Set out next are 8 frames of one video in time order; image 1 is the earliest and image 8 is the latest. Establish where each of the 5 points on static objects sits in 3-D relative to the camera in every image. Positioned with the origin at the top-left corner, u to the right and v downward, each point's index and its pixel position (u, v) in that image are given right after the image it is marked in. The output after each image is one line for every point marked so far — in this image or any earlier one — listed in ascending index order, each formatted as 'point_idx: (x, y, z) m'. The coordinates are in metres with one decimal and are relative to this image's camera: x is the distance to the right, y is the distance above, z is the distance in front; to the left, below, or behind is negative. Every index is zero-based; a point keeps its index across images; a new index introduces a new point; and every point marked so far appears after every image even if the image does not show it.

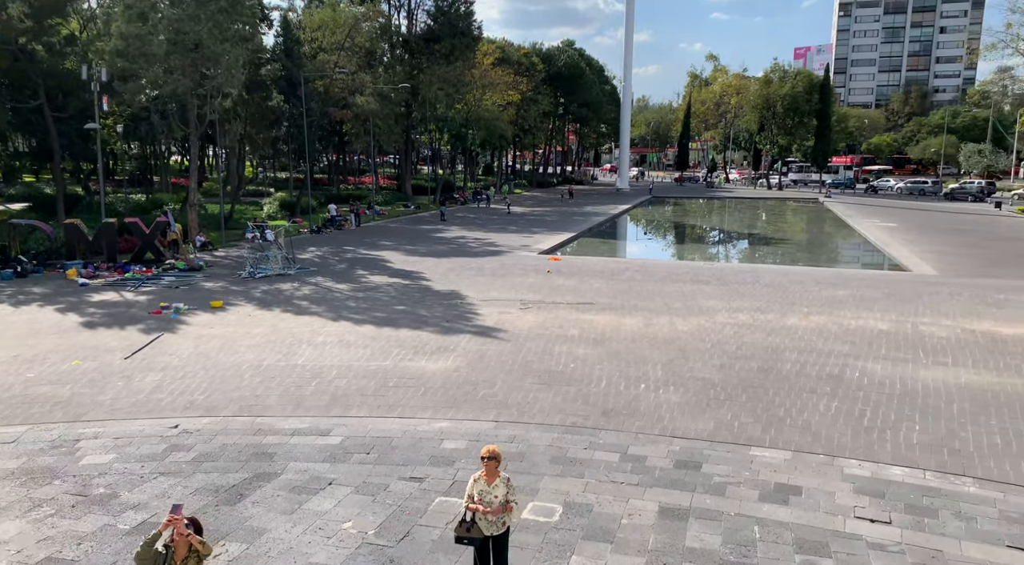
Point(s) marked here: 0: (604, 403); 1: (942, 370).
0: (+1.2, -1.6, +10.9) m
1: (+6.7, -1.3, +12.5) m
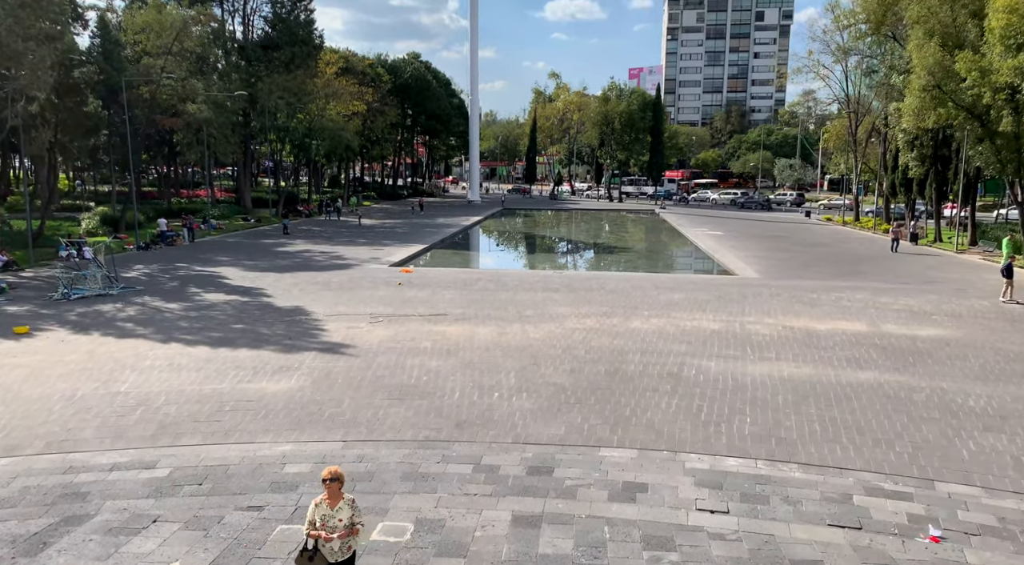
0: (-0.8, -1.8, +10.9) m
1: (+4.3, -1.4, +13.5) m
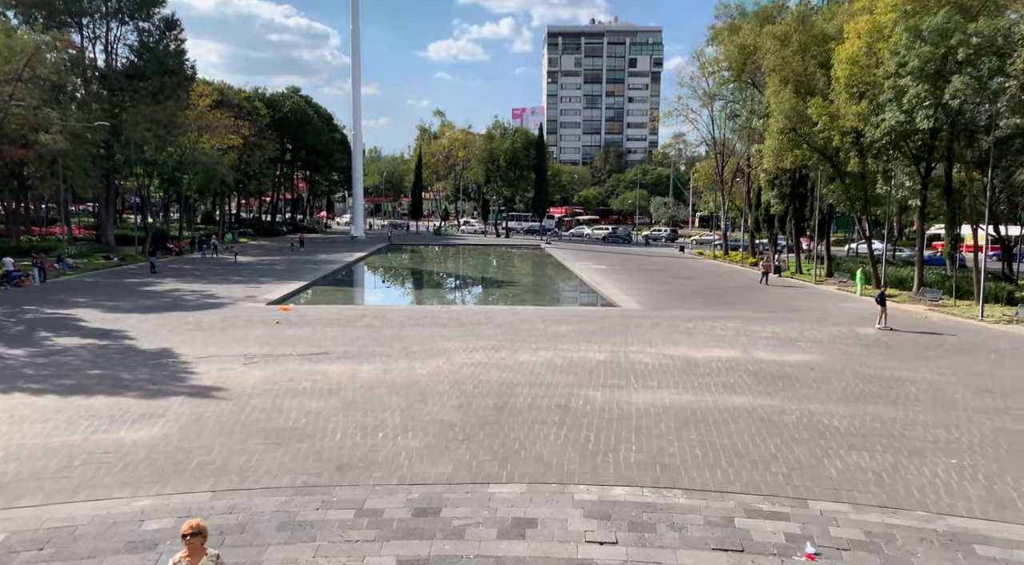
0: (-2.3, -2.3, +10.5) m
1: (+2.4, -1.9, +13.7) m
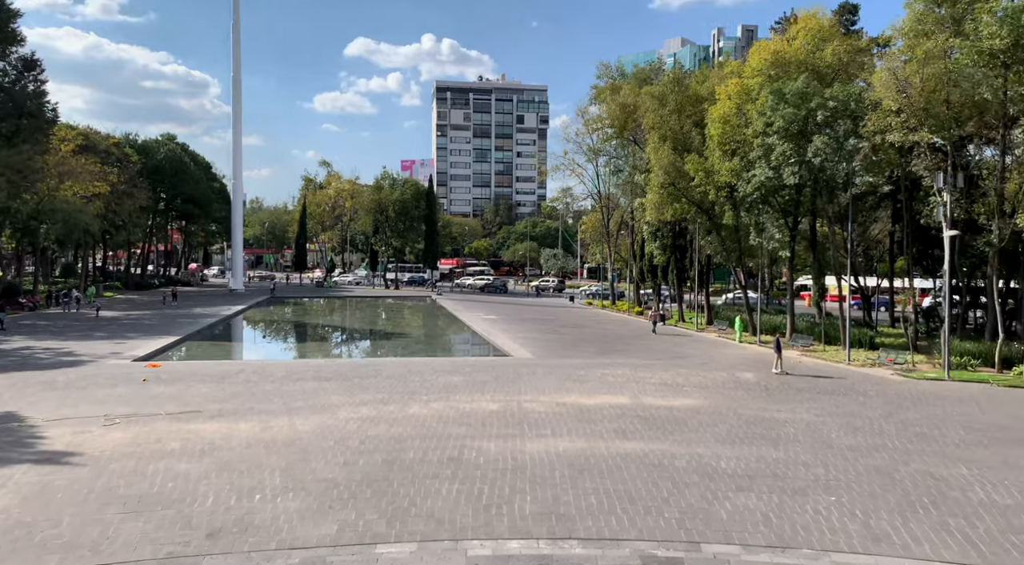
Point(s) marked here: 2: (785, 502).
0: (-3.6, -2.9, +9.6) m
1: (+0.5, -2.7, +13.6) m
2: (+3.8, -3.1, +11.2) m
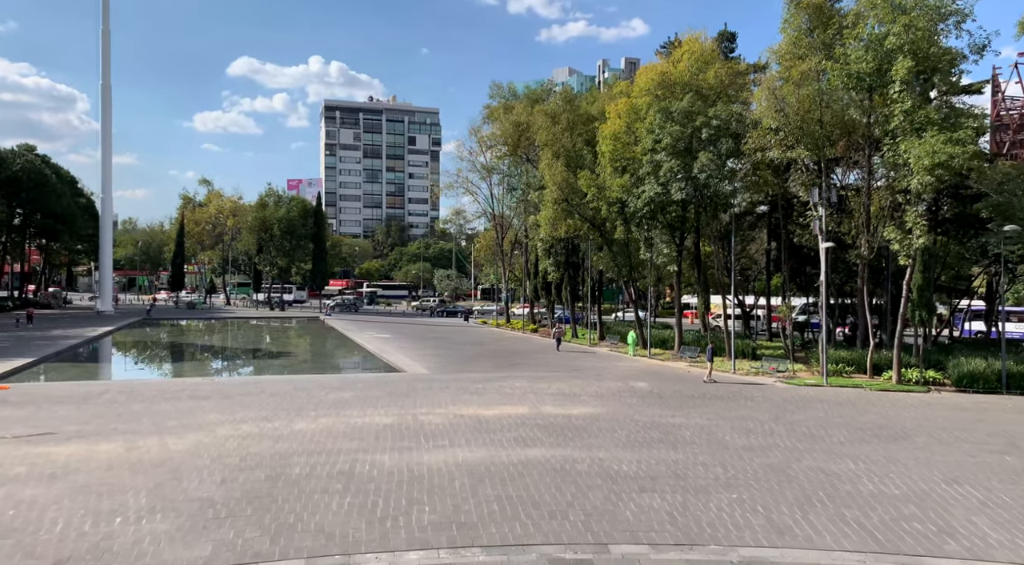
0: (-4.8, -2.8, +8.4) m
1: (-1.1, -2.7, +12.9) m
2: (+2.4, -3.0, +11.0) m
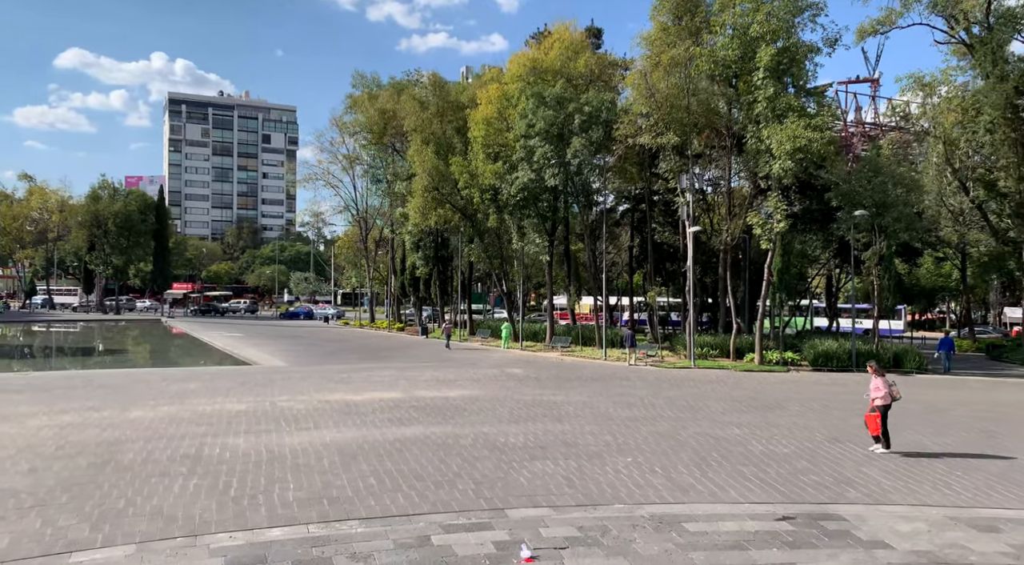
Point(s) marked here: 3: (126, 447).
0: (-5.7, -2.2, +6.4) m
1: (-2.9, -2.1, +11.4) m
2: (+0.9, -2.3, +10.1) m
3: (-4.9, -2.1, +10.1) m
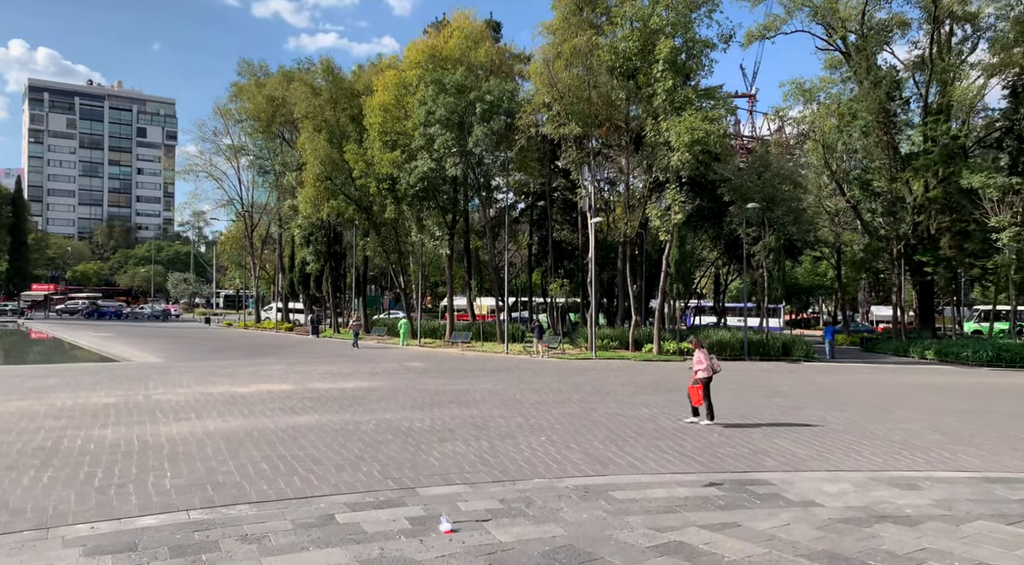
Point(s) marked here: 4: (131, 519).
0: (-6.2, -1.8, +4.9) m
1: (-4.2, -1.8, +10.2) m
2: (-0.2, -1.9, +9.4) m
3: (-5.9, -1.7, +8.6) m
4: (-3.0, -1.8, +6.2) m
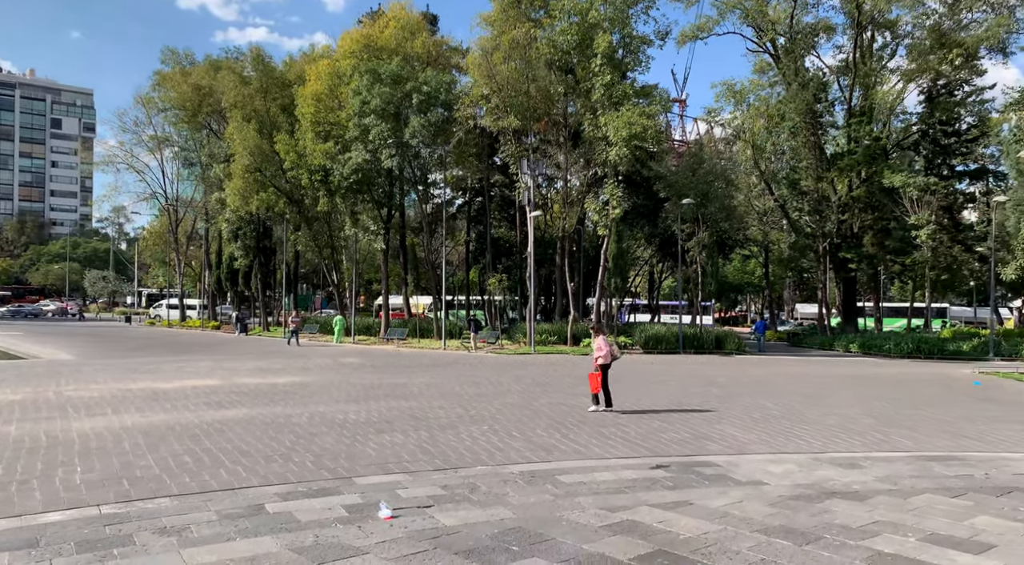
0: (-6.5, -1.6, +4.0) m
1: (-4.9, -1.6, +9.5) m
2: (-0.9, -1.7, +9.1) m
3: (-6.5, -1.6, +7.8) m
4: (-3.4, -1.6, +5.6) m
